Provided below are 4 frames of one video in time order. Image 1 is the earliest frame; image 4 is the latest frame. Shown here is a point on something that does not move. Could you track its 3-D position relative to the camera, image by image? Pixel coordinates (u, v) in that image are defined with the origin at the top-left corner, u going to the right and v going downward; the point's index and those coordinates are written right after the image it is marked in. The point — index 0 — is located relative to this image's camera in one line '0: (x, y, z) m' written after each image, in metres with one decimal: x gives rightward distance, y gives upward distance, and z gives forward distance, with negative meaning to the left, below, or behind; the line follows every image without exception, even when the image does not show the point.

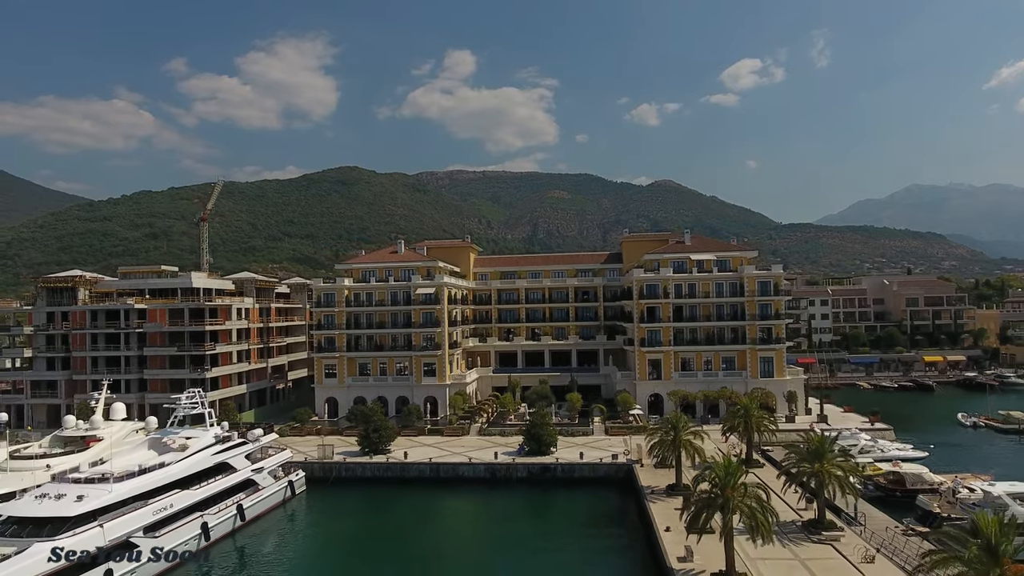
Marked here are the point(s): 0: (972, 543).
0: (+11.0, -6.1, +15.7) m
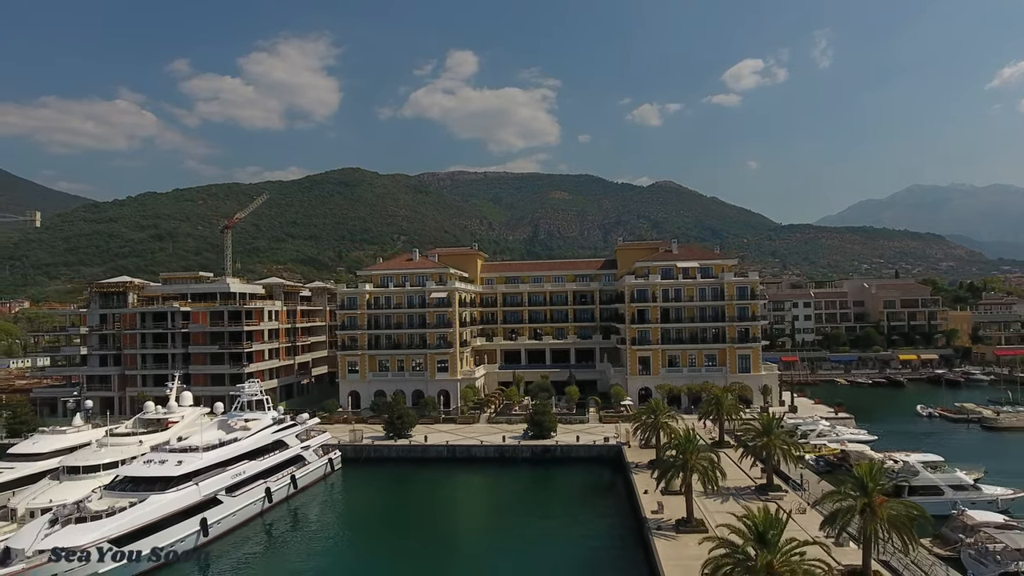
0: (+11.3, -6.5, +21.8) m
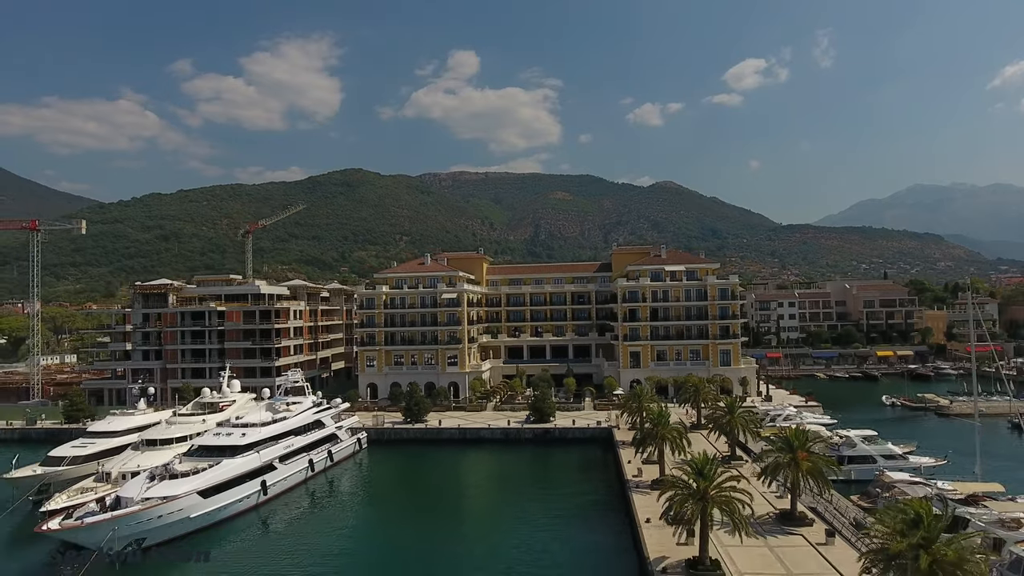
0: (+11.6, -6.7, +27.9) m
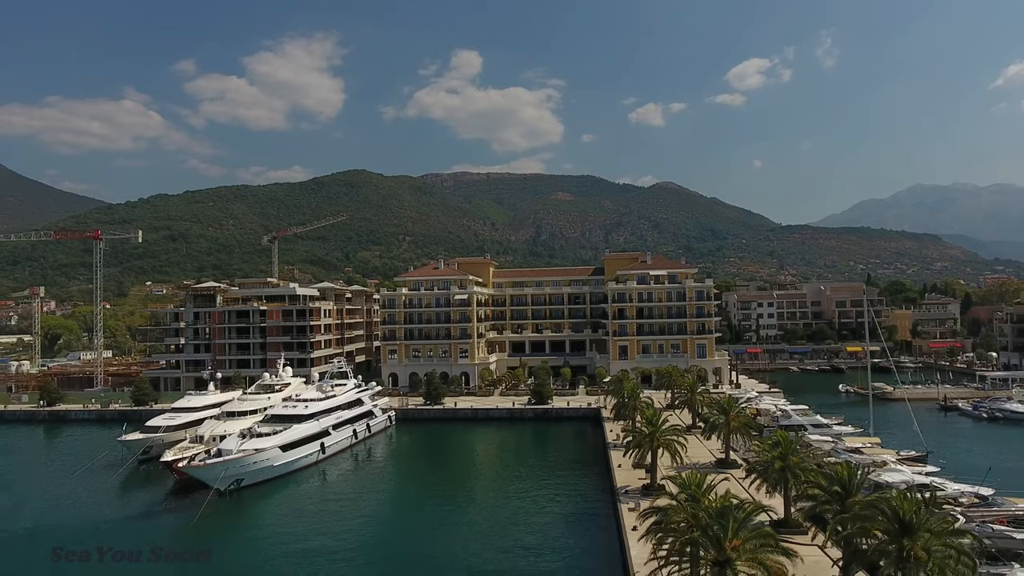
0: (+11.9, -6.9, +37.4) m
